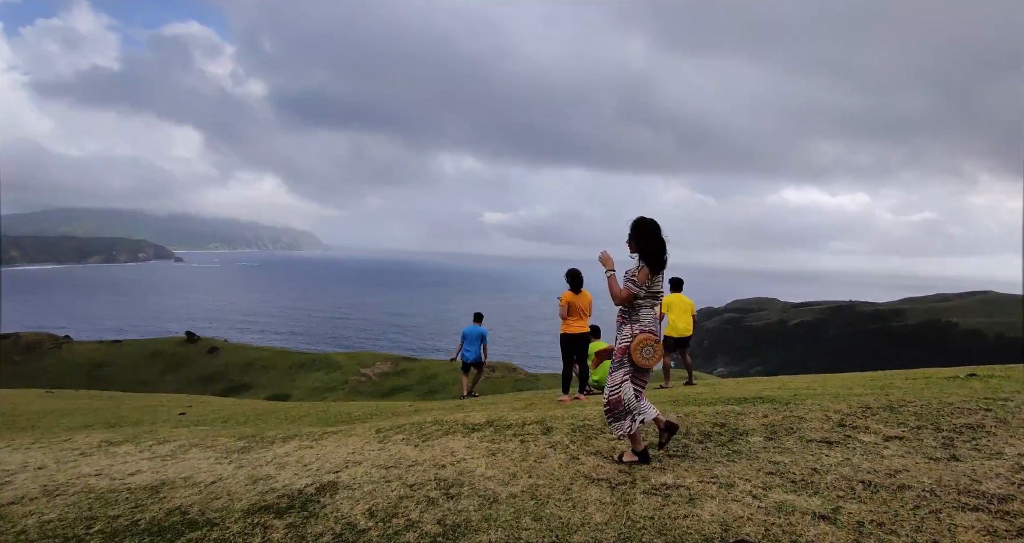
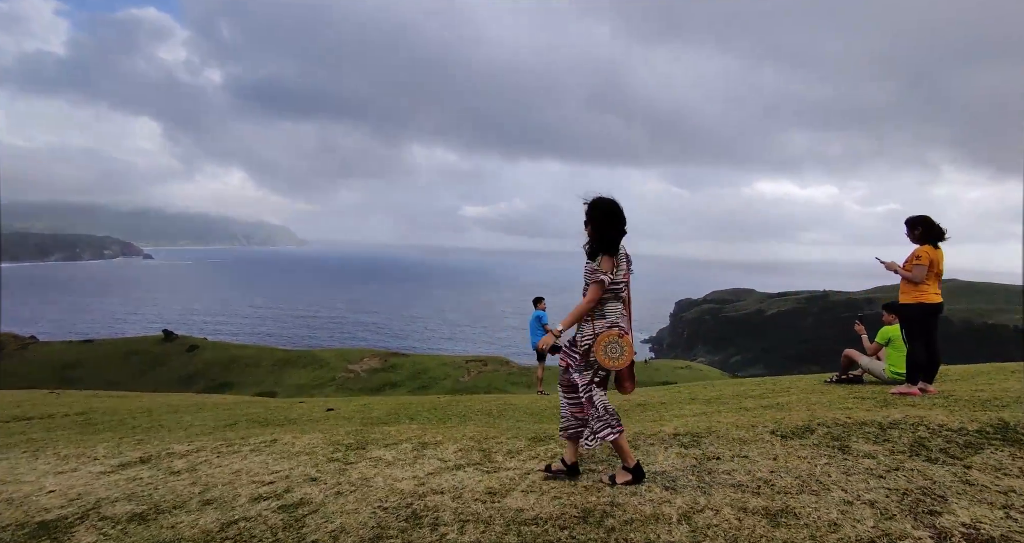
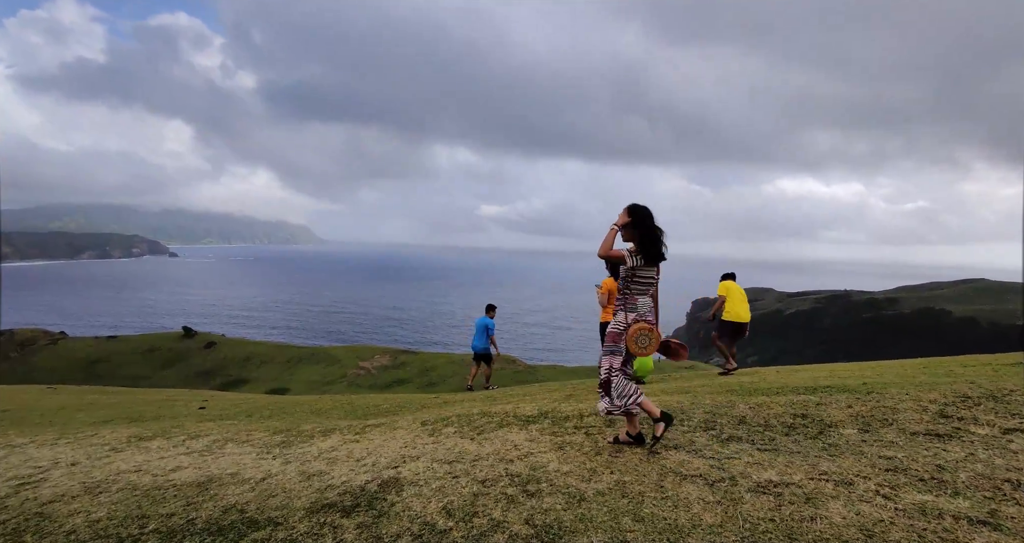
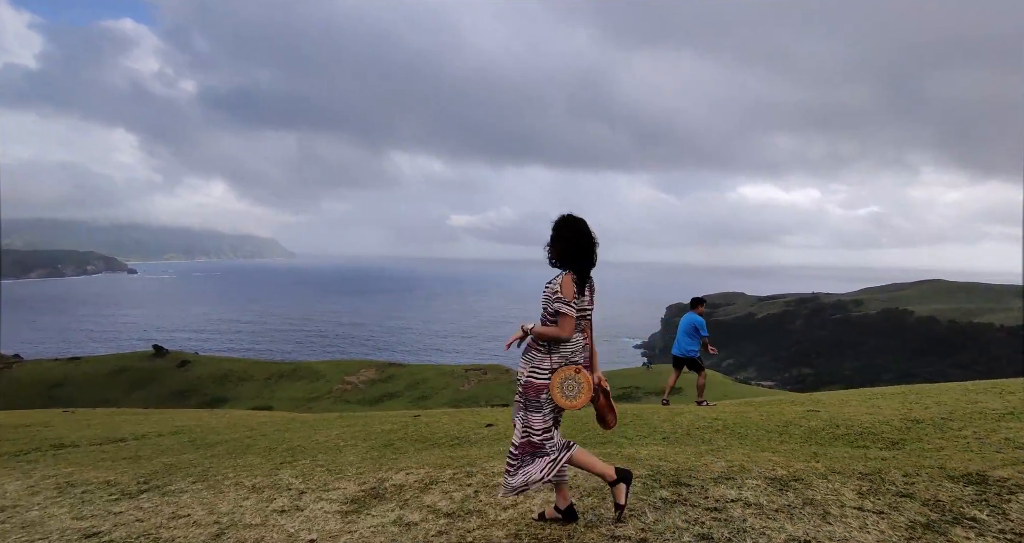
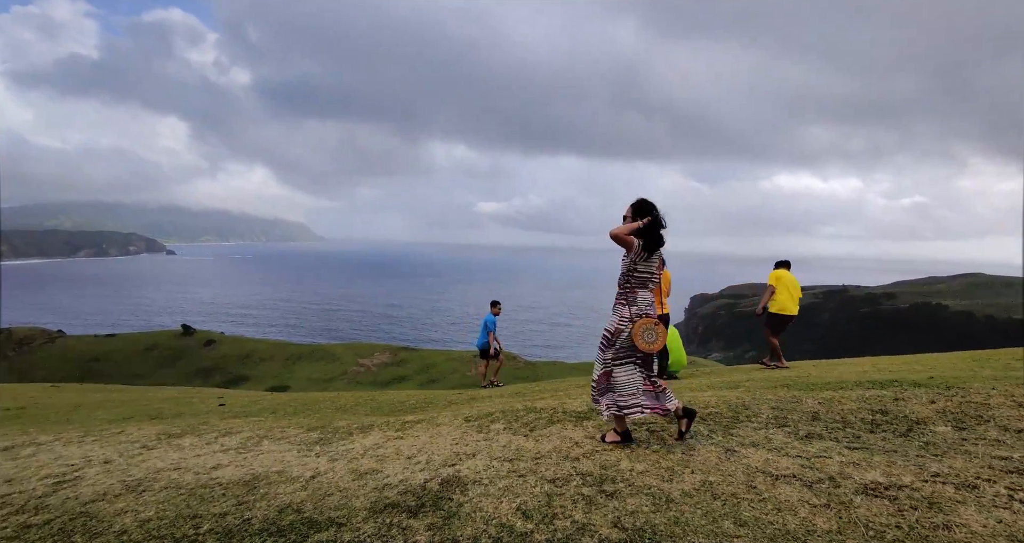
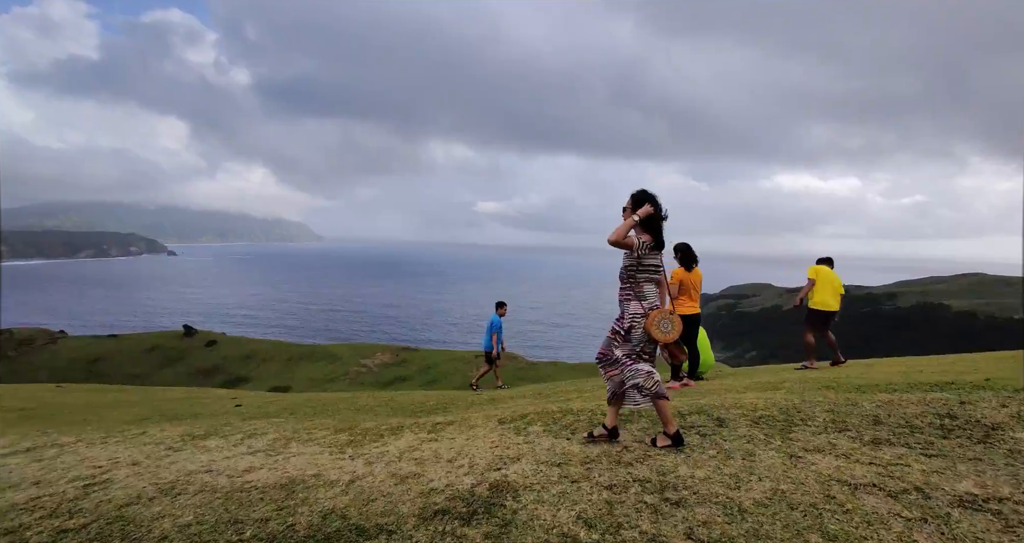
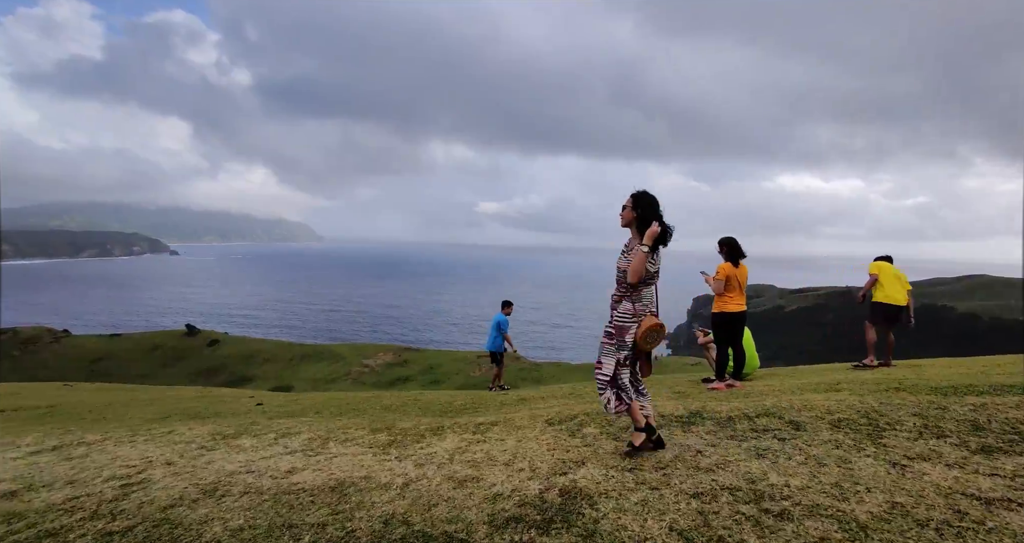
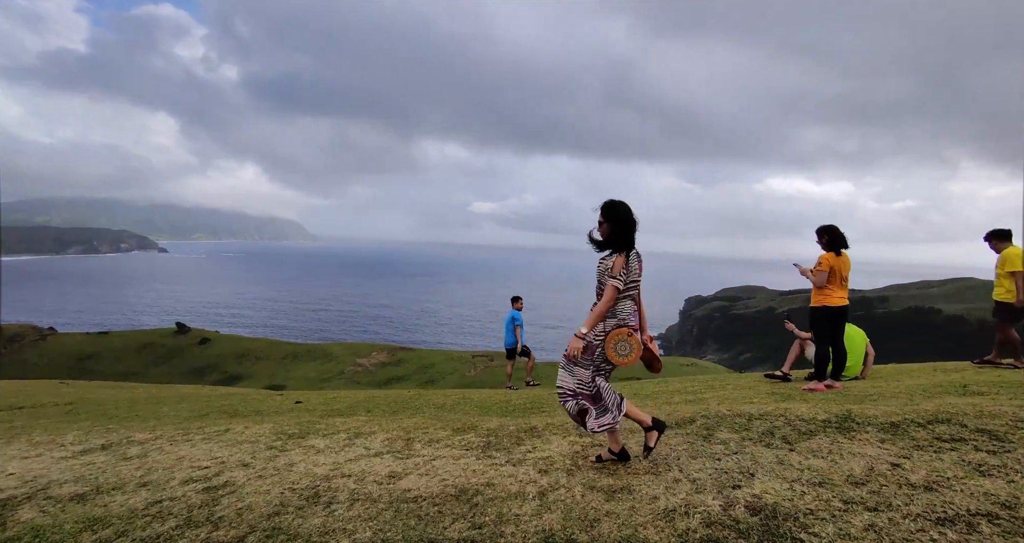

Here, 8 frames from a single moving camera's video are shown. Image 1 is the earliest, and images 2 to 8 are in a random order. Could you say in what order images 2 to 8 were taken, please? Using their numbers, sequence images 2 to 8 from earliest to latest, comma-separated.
3, 5, 6, 7, 8, 2, 4
